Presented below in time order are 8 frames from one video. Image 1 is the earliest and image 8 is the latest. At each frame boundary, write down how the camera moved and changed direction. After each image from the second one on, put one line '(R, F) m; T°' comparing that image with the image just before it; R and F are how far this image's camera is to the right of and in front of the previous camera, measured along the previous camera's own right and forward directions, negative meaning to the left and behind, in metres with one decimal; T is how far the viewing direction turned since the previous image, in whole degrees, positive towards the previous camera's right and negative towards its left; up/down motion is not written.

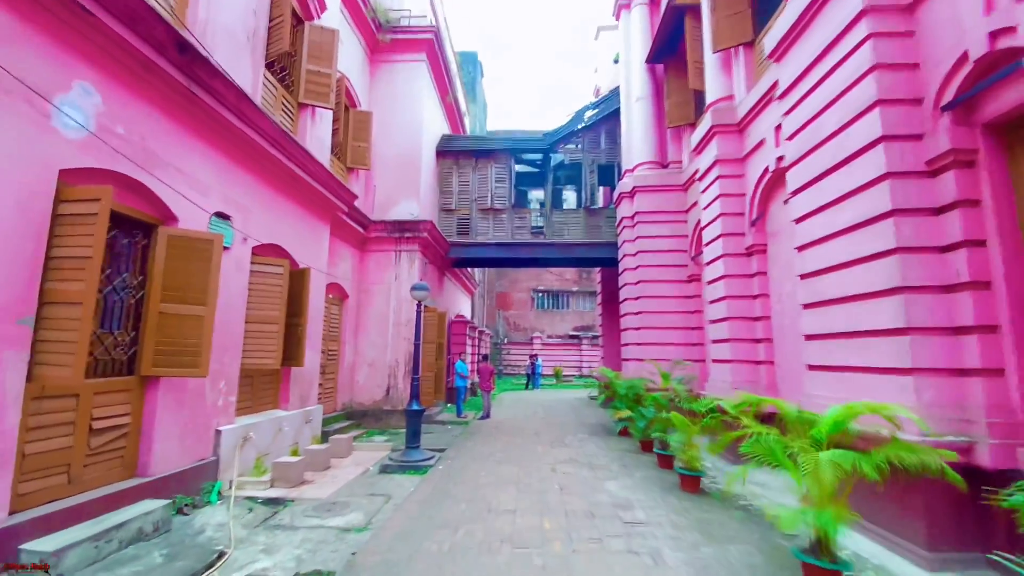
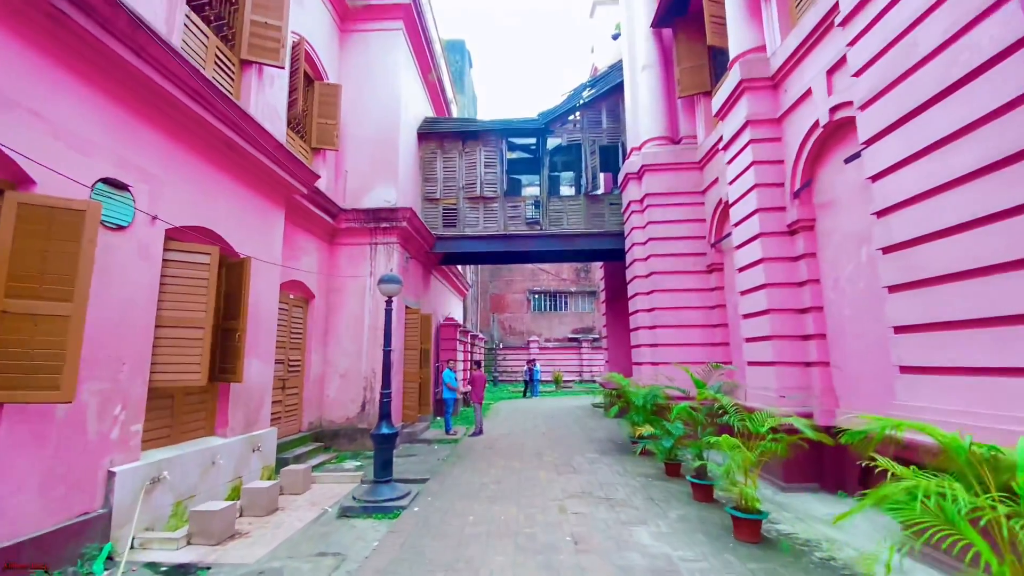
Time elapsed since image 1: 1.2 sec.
(0.0, +1.5) m; +1°
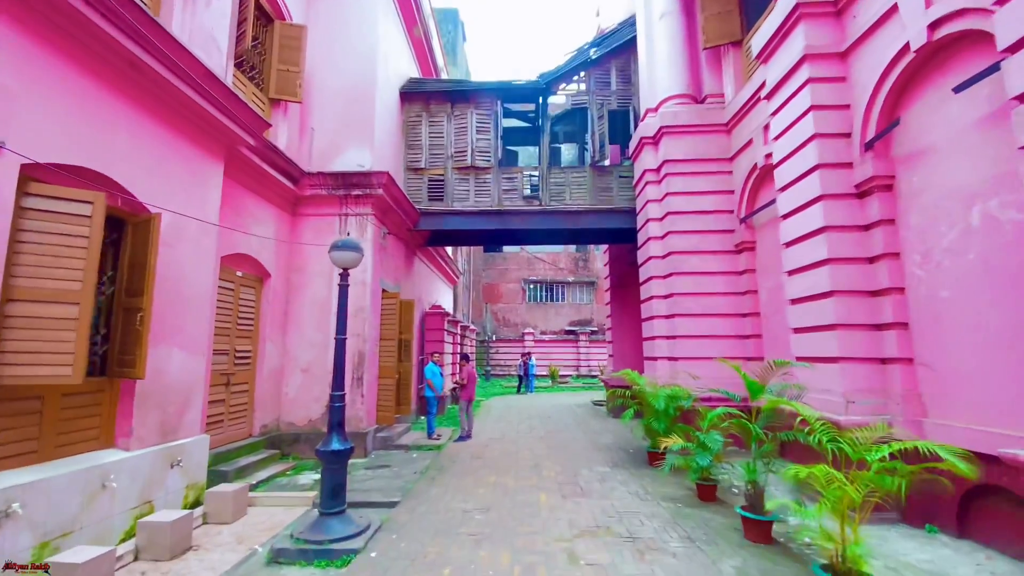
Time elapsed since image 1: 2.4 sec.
(0.0, +1.4) m; +1°
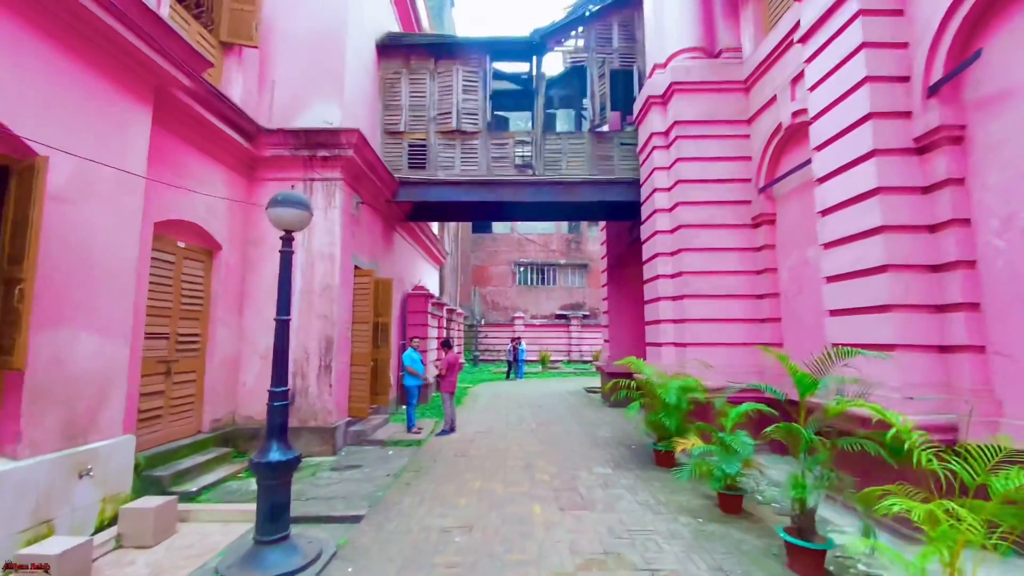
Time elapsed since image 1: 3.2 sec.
(0.0, +0.9) m; +1°
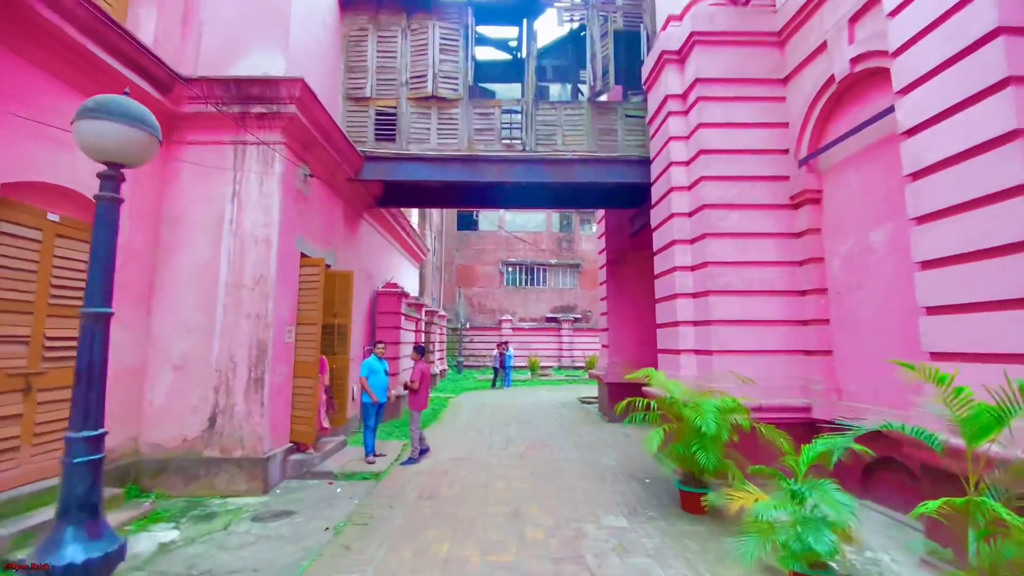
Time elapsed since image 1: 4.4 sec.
(+0.1, +1.4) m; +1°
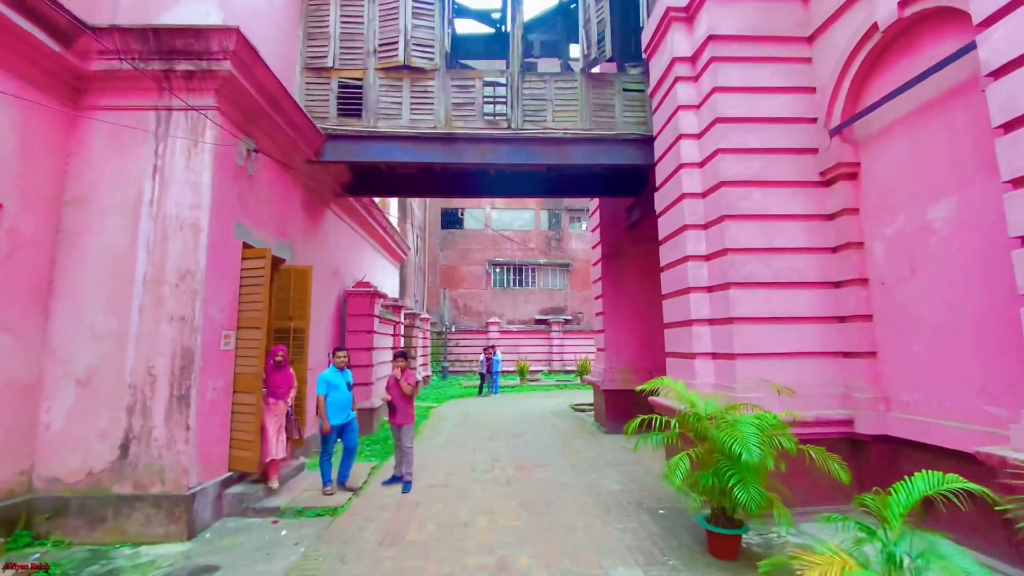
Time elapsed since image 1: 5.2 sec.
(0.0, +0.9) m; +1°
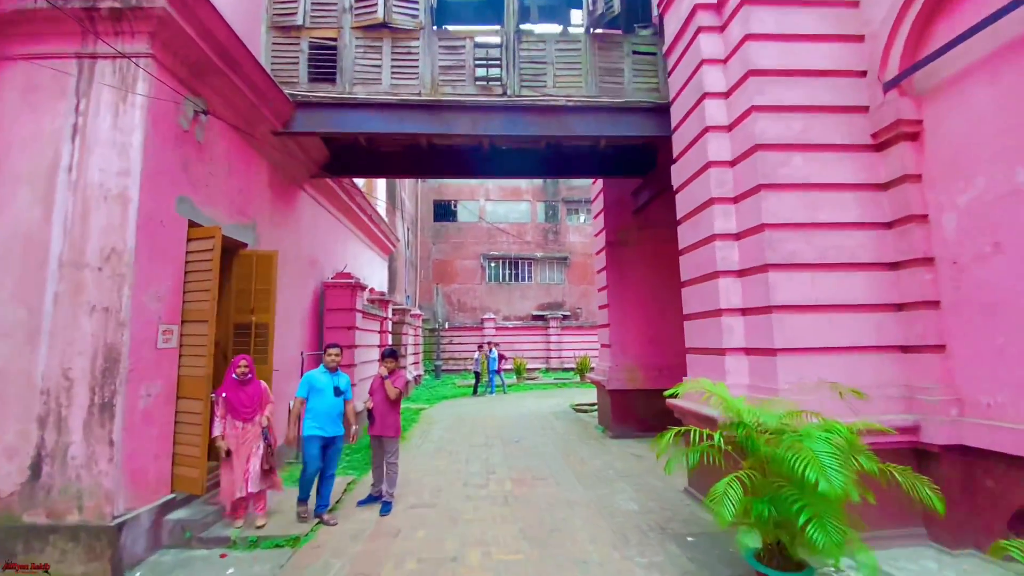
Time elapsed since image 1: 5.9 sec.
(0.0, +0.8) m; +1°
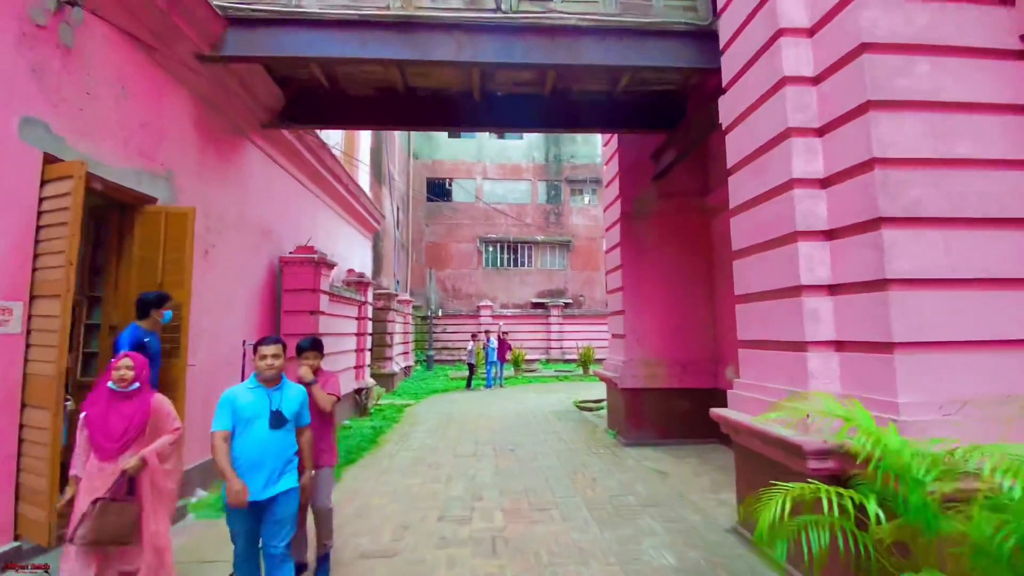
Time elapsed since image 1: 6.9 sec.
(+0.1, +1.2) m; 0°
